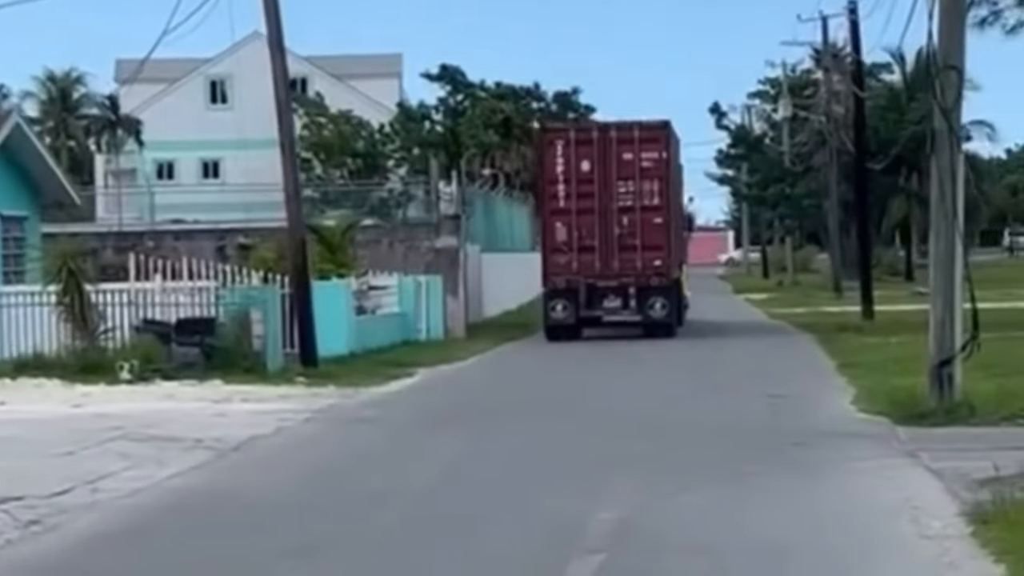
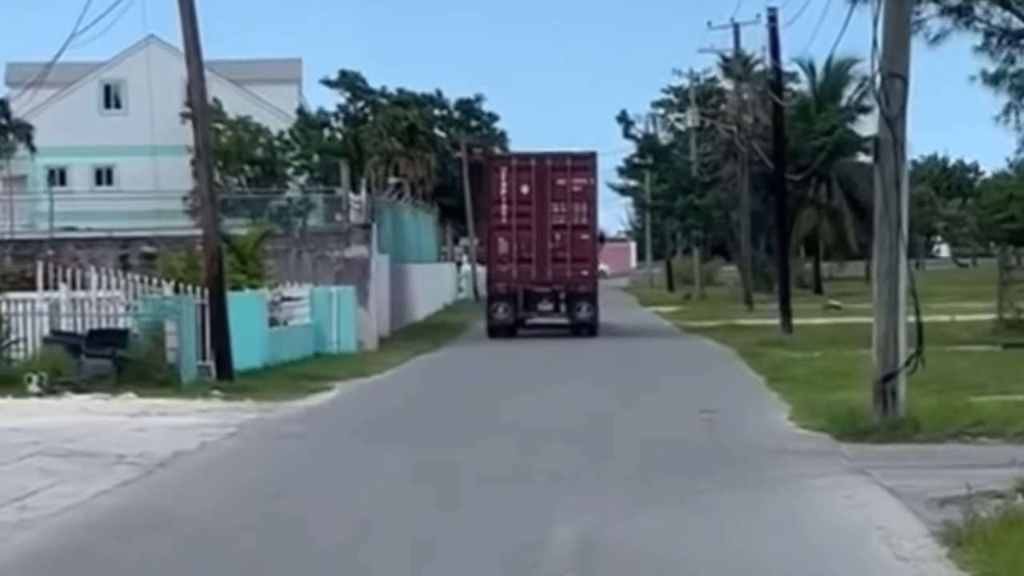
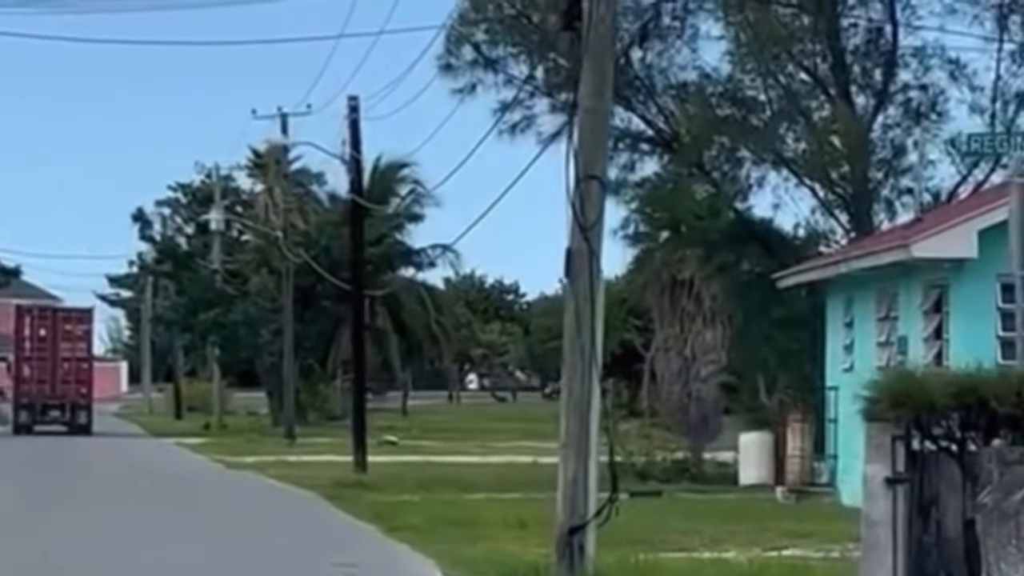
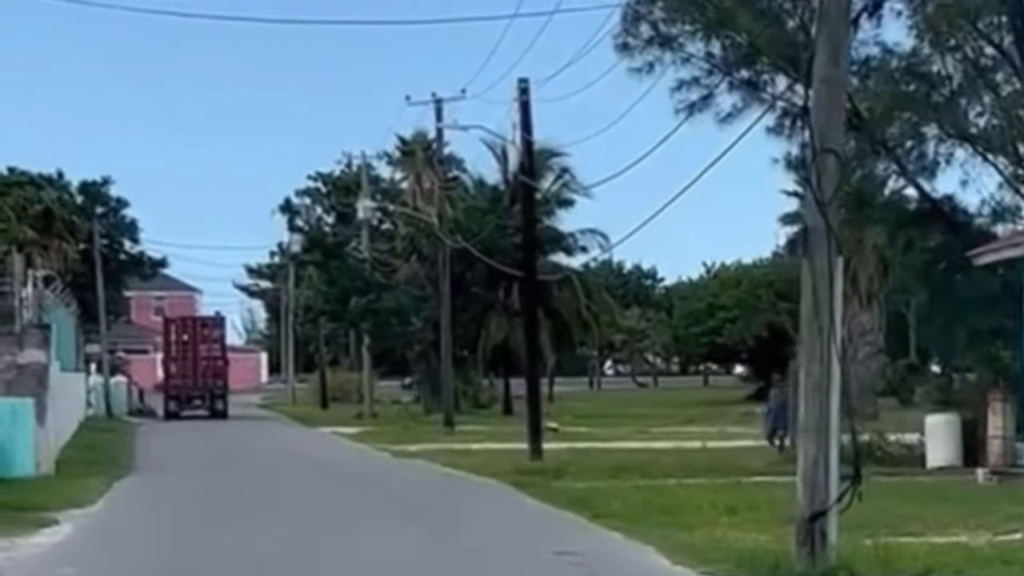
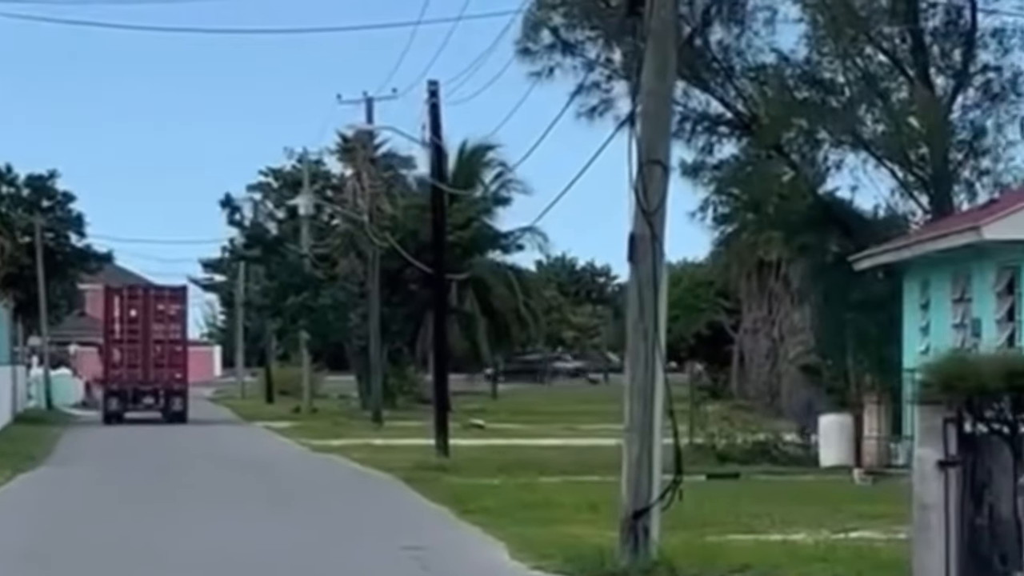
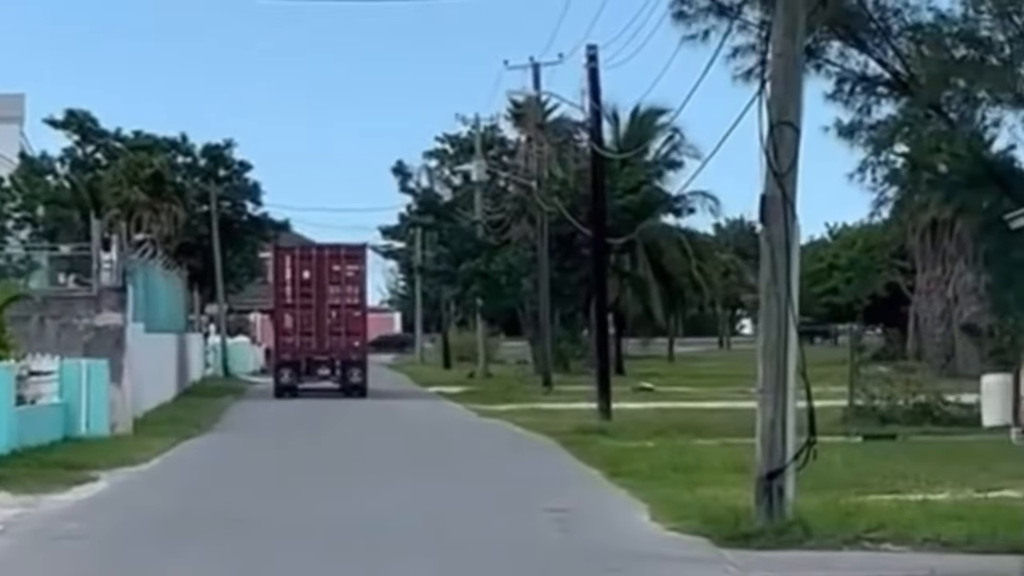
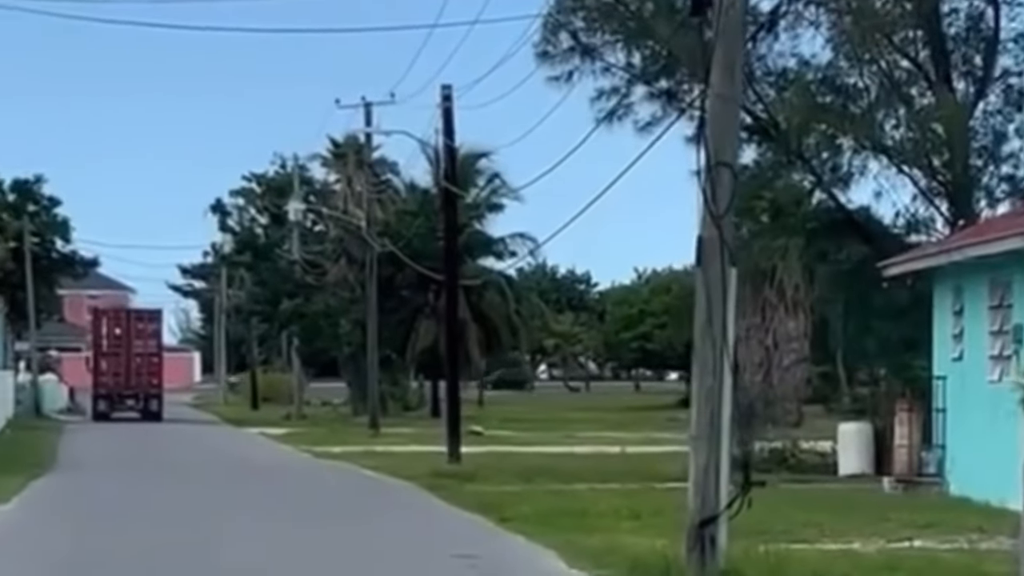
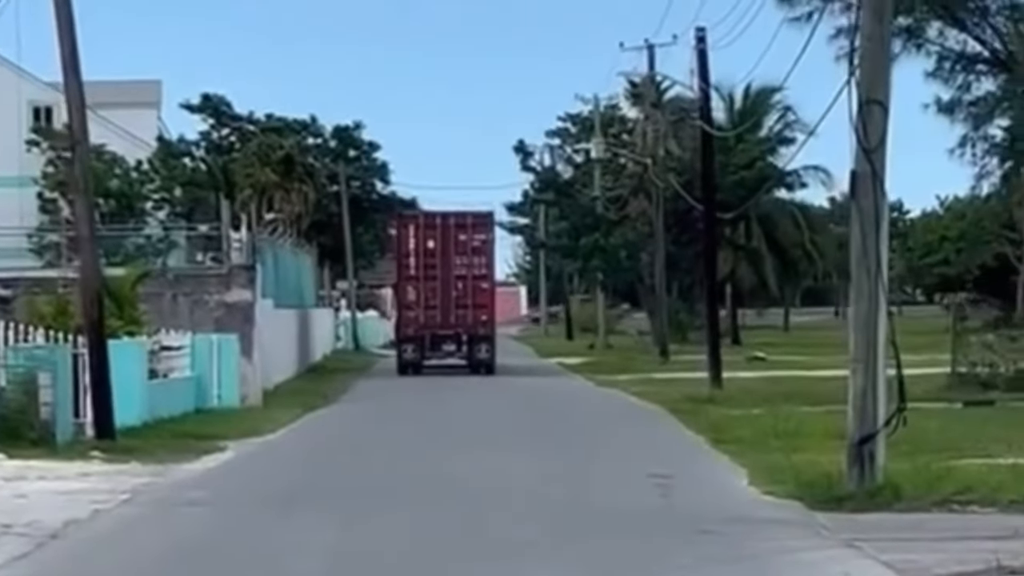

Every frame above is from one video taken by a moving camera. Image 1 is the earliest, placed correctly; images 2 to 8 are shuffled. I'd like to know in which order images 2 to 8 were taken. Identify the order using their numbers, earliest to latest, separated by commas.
2, 8, 6, 5, 3, 7, 4
